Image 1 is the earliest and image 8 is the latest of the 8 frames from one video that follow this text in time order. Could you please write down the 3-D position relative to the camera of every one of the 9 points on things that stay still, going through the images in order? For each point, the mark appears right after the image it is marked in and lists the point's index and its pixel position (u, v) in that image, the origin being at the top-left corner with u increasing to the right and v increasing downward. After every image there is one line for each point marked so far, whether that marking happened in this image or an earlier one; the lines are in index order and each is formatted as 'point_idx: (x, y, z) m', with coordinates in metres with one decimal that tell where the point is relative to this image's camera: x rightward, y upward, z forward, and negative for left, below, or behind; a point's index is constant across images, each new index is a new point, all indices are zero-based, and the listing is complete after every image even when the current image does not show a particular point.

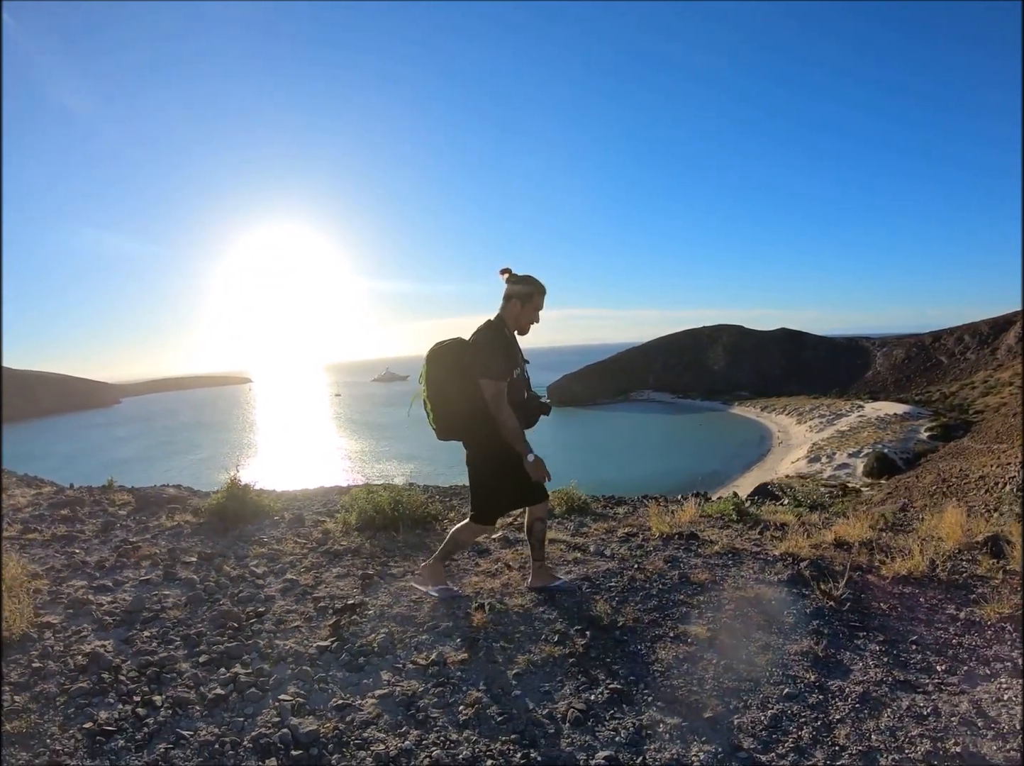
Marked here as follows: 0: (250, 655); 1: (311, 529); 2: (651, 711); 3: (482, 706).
0: (-0.9, -0.9, +2.1) m
1: (-1.1, -0.8, +3.4) m
2: (+0.5, -1.1, +2.0) m
3: (-0.1, -1.0, +2.0) m
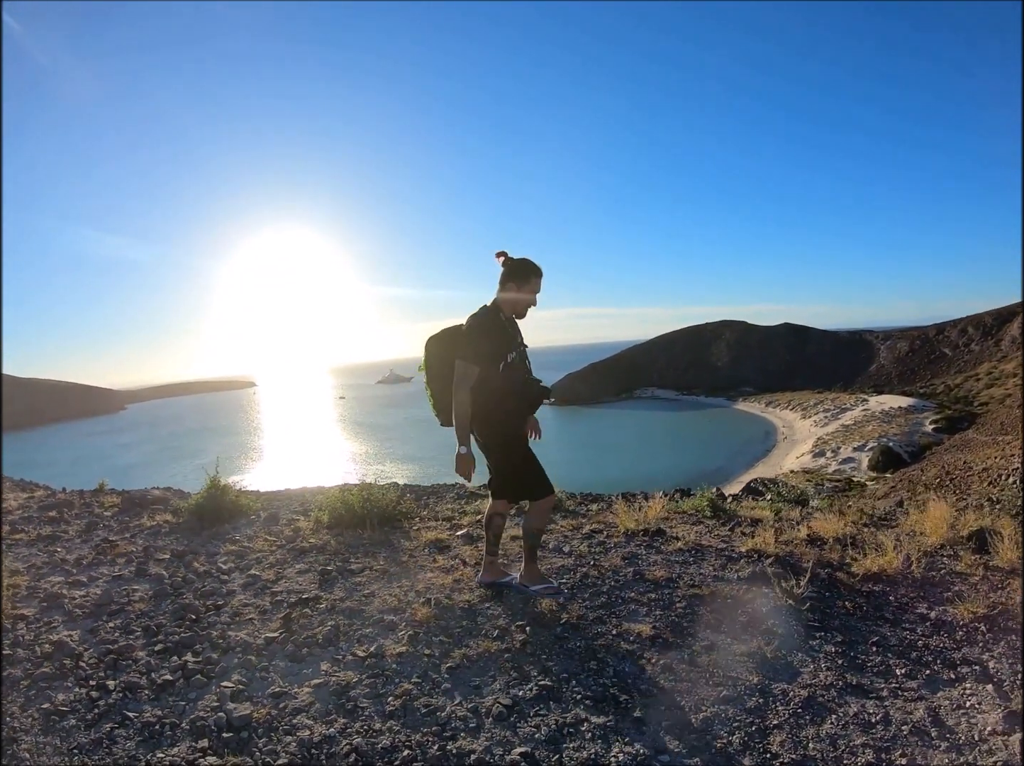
0: (-1.2, -1.0, +2.3) m
1: (-1.3, -0.8, +3.6) m
2: (+0.2, -1.2, +2.1) m
3: (-0.3, -1.1, +2.2) m
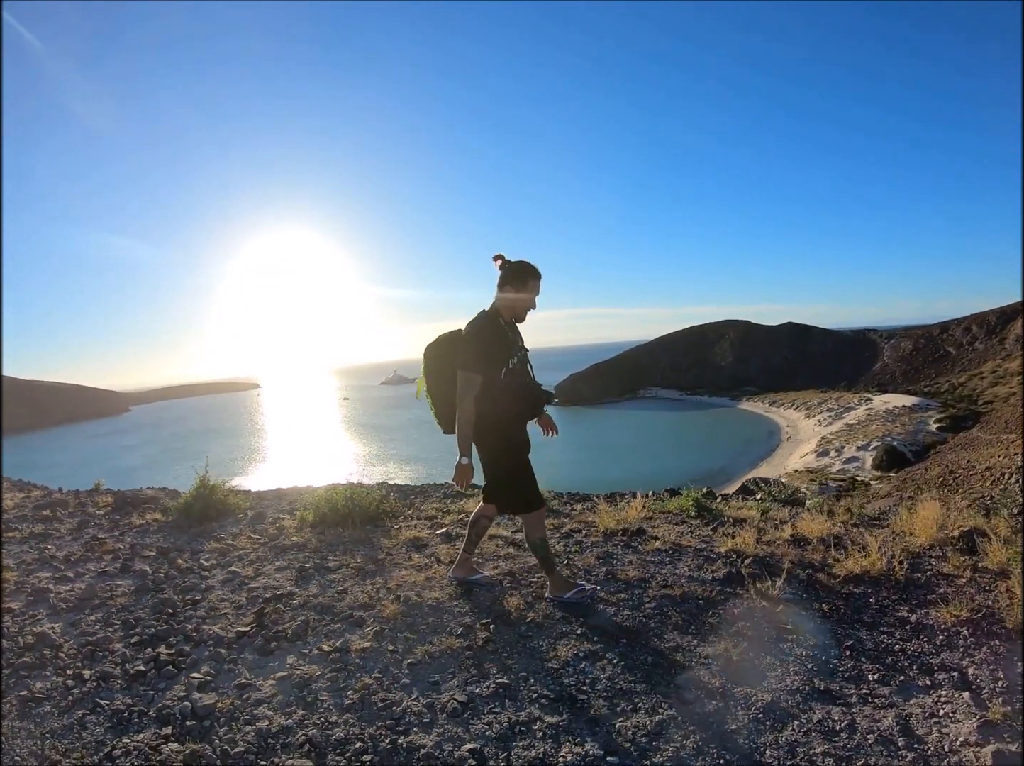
0: (-1.3, -1.0, +2.5) m
1: (-1.5, -0.9, +3.8) m
2: (+0.1, -1.2, +2.2) m
3: (-0.5, -1.1, +2.3) m
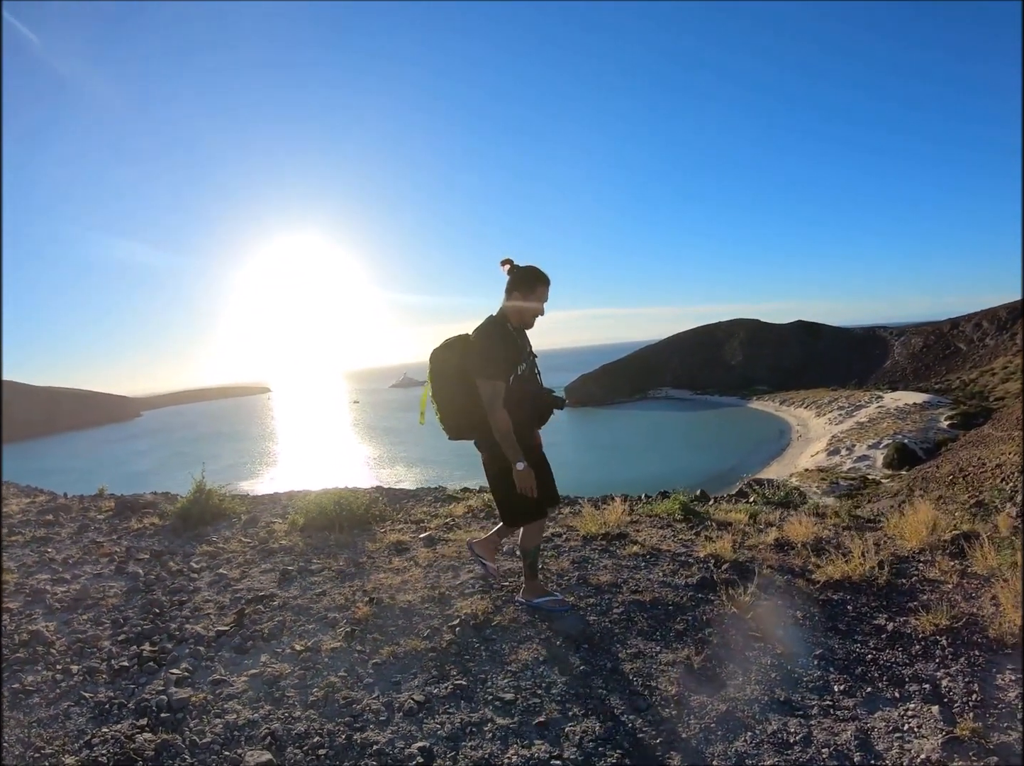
0: (-1.5, -1.1, +2.7) m
1: (-1.6, -0.9, +4.0) m
2: (-0.1, -1.3, +2.4) m
3: (-0.7, -1.2, +2.4) m
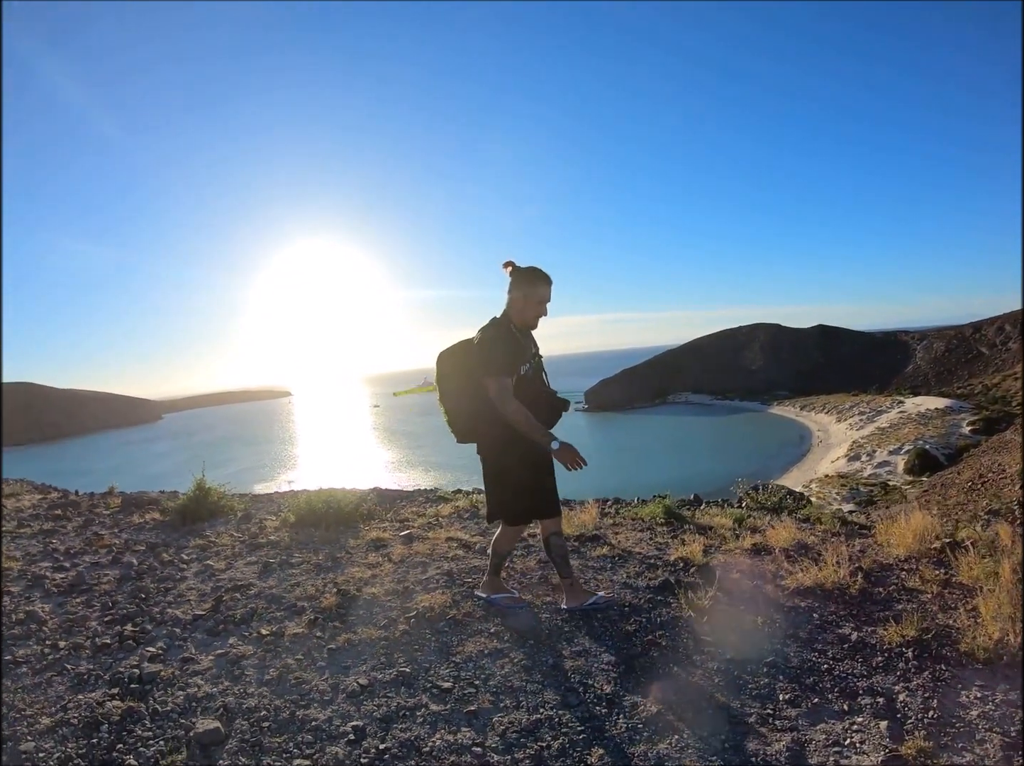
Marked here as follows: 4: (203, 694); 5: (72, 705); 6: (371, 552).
0: (-1.8, -1.1, +3.0) m
1: (-1.8, -1.0, +4.3) m
2: (-0.4, -1.3, +2.6) m
3: (-1.0, -1.2, +2.7) m
4: (-1.2, -1.2, +2.5) m
5: (-1.7, -1.2, +2.3) m
6: (-0.9, -1.1, +3.9) m
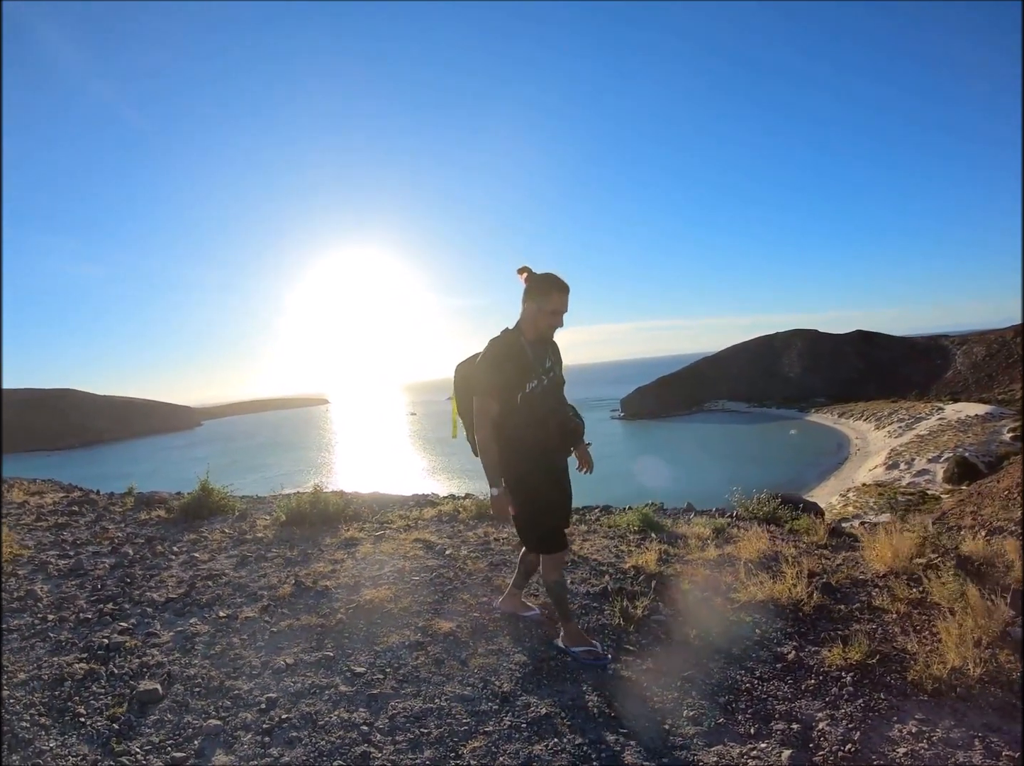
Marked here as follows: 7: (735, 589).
0: (-2.2, -1.2, +3.5) m
1: (-2.1, -1.1, +4.8) m
2: (-0.8, -1.4, +3.0) m
3: (-1.4, -1.3, +3.1) m
4: (-1.7, -1.3, +2.9) m
5: (-2.1, -1.3, +2.8) m
6: (-1.2, -1.2, +4.3) m
7: (+1.6, -1.5, +4.5) m
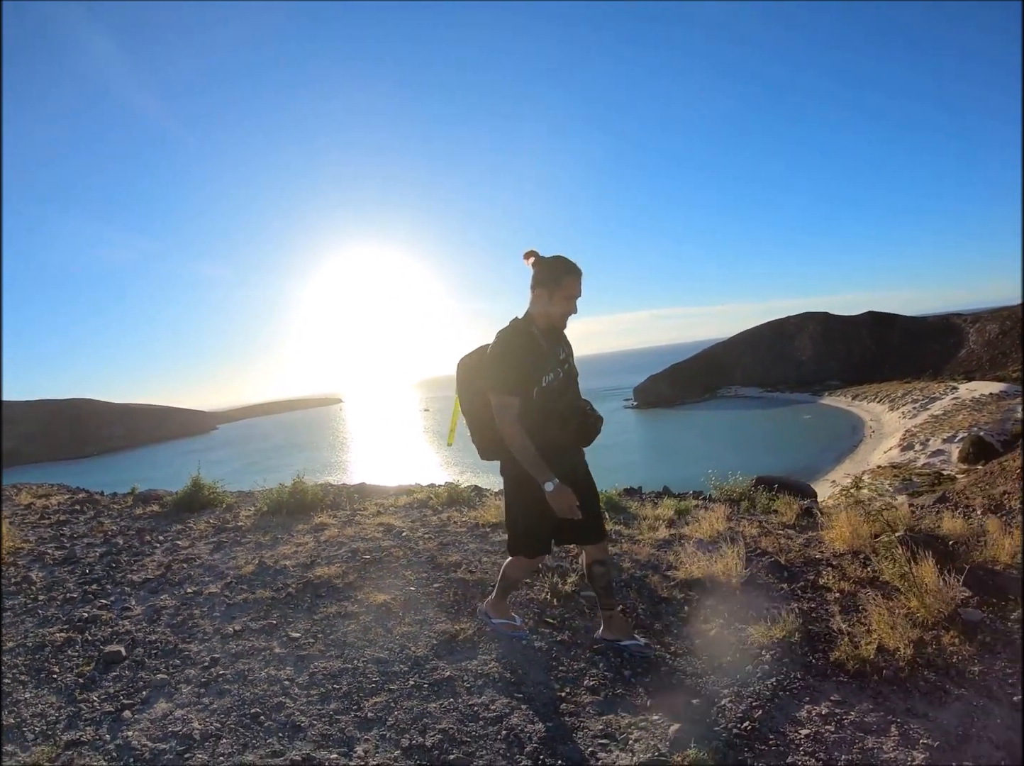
0: (-2.6, -1.3, +4.0) m
1: (-2.4, -1.1, +5.2) m
2: (-1.3, -1.4, +3.4) m
3: (-1.8, -1.3, +3.5) m
4: (-2.1, -1.4, +3.4) m
5: (-2.6, -1.4, +3.3) m
6: (-1.5, -1.2, +4.8) m
7: (+1.3, -1.4, +4.7) m
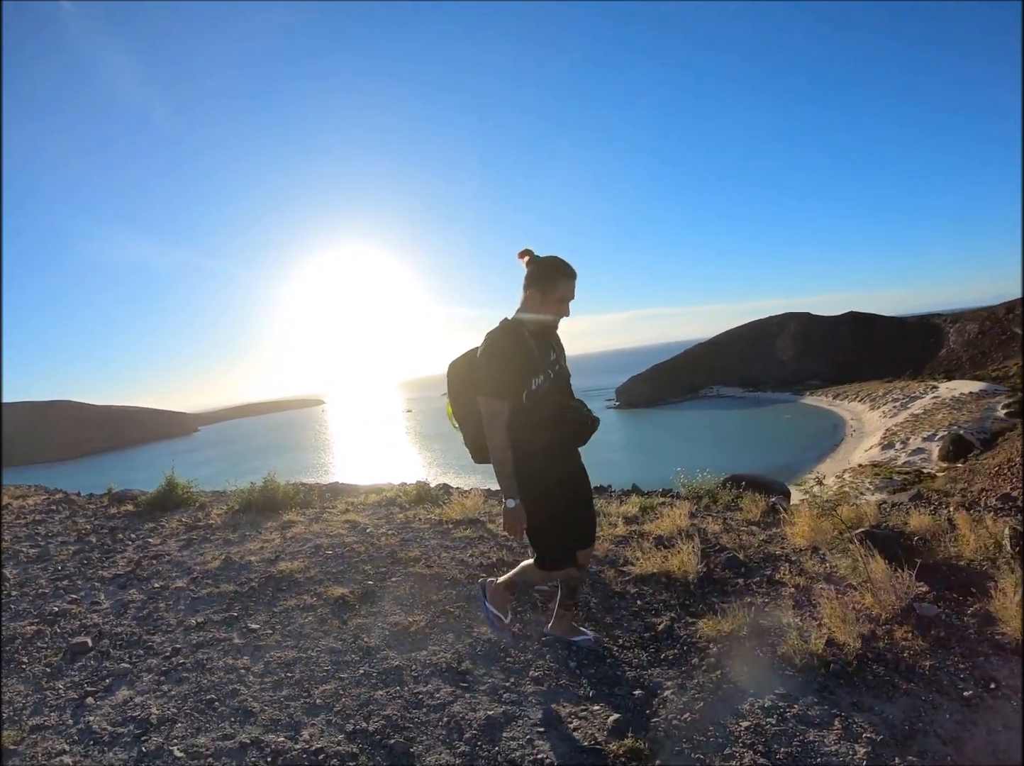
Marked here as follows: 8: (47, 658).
0: (-2.9, -1.3, +4.1) m
1: (-2.7, -1.1, +5.4) m
2: (-1.6, -1.4, +3.5) m
3: (-2.1, -1.4, +3.7) m
4: (-2.4, -1.4, +3.5) m
5: (-2.9, -1.4, +3.5) m
6: (-1.8, -1.2, +4.9) m
7: (+1.0, -1.4, +4.9) m
8: (-2.4, -1.4, +3.2) m
